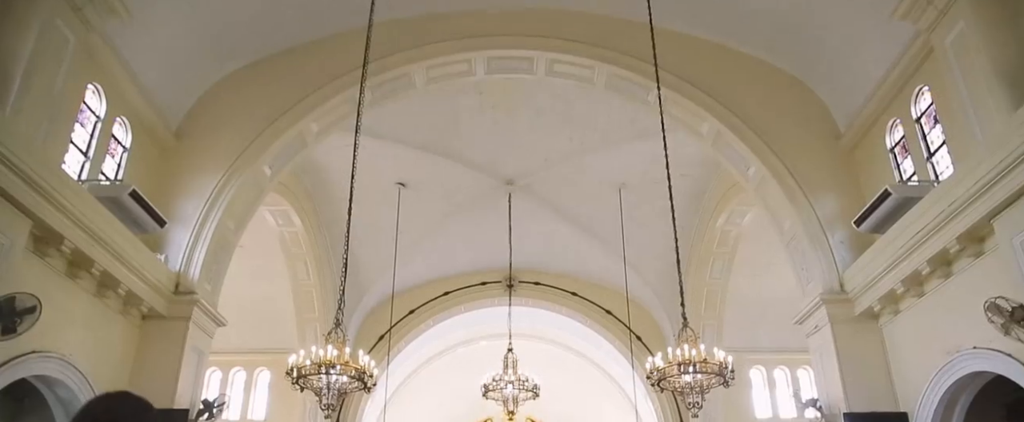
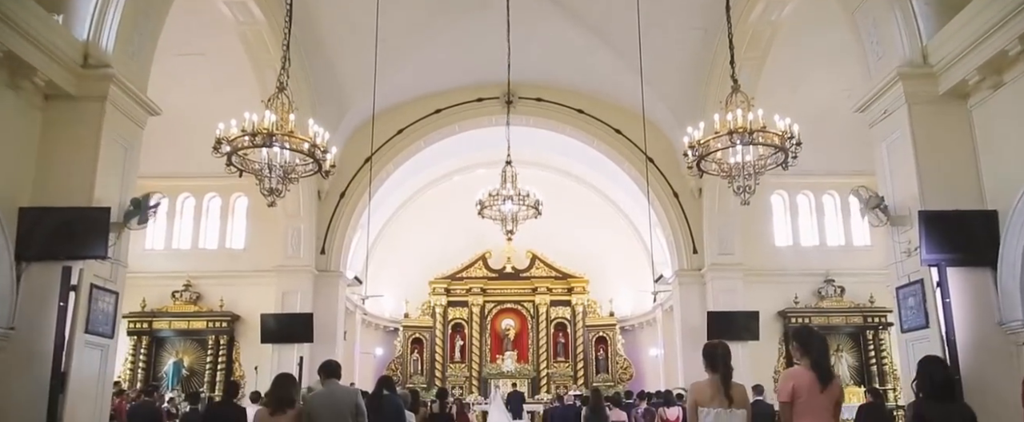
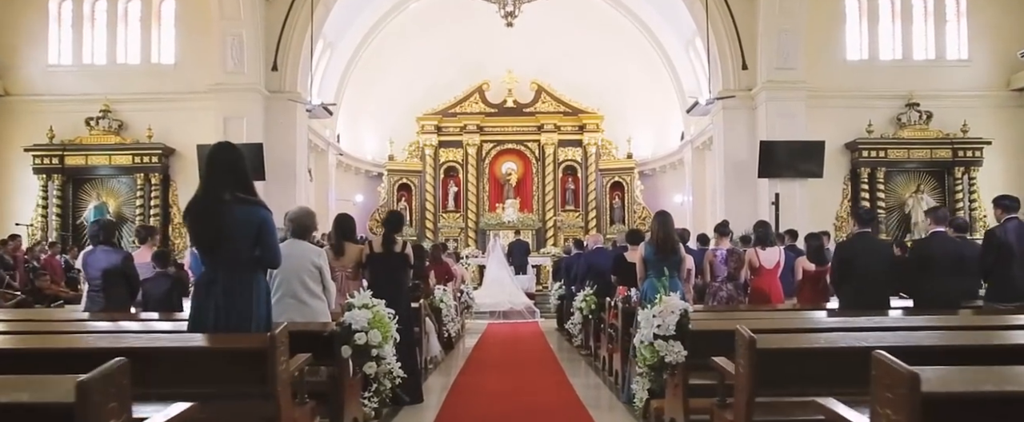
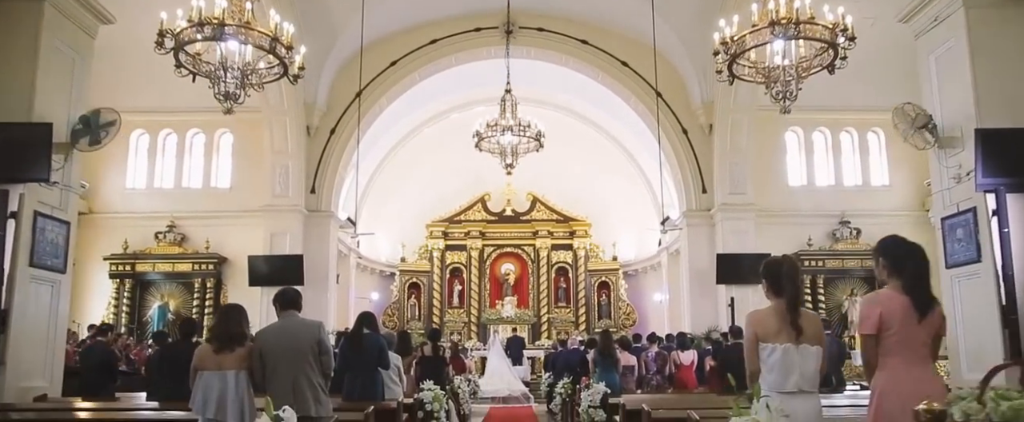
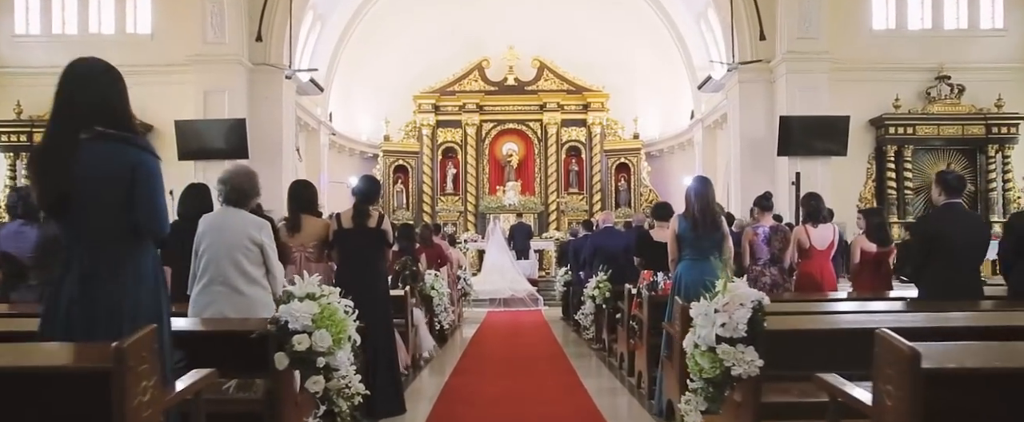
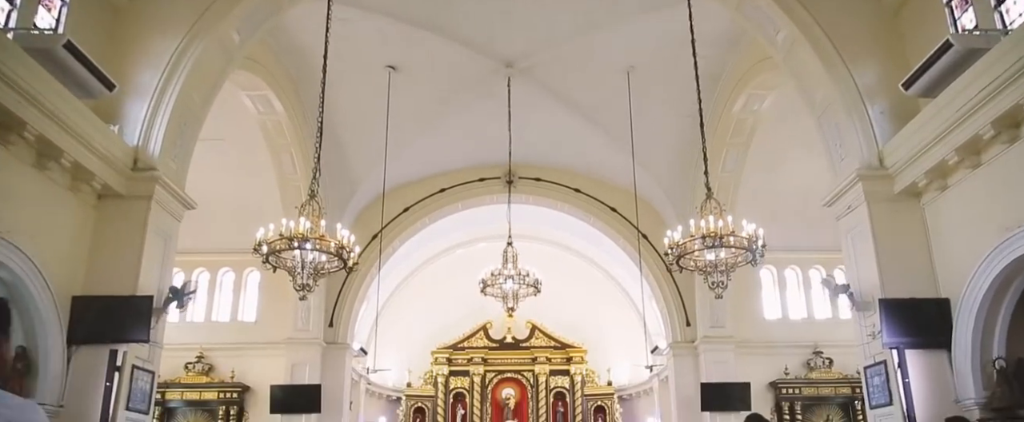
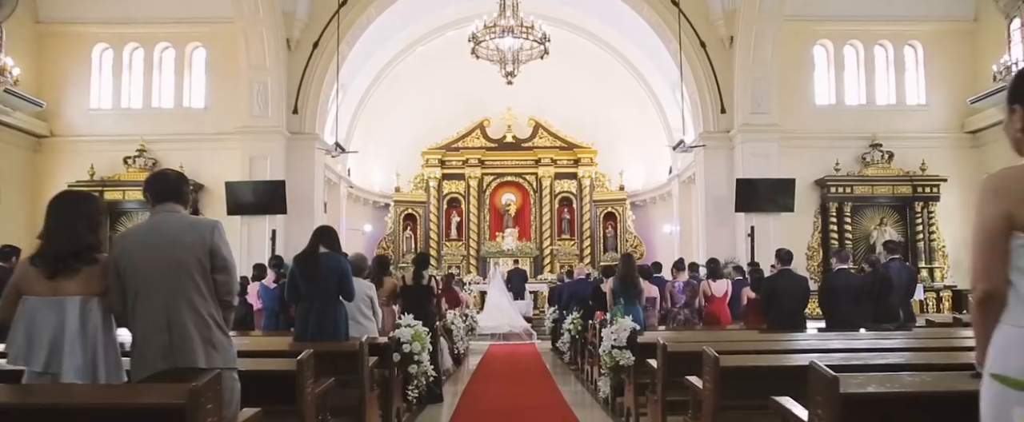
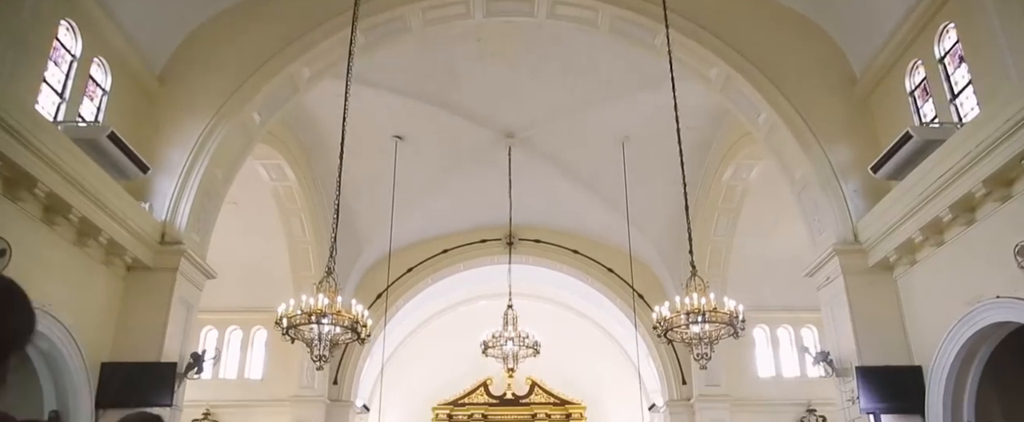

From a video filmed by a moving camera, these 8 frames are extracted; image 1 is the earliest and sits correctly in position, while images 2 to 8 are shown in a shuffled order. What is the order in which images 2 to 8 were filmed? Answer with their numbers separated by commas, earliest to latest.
8, 6, 2, 4, 7, 3, 5
